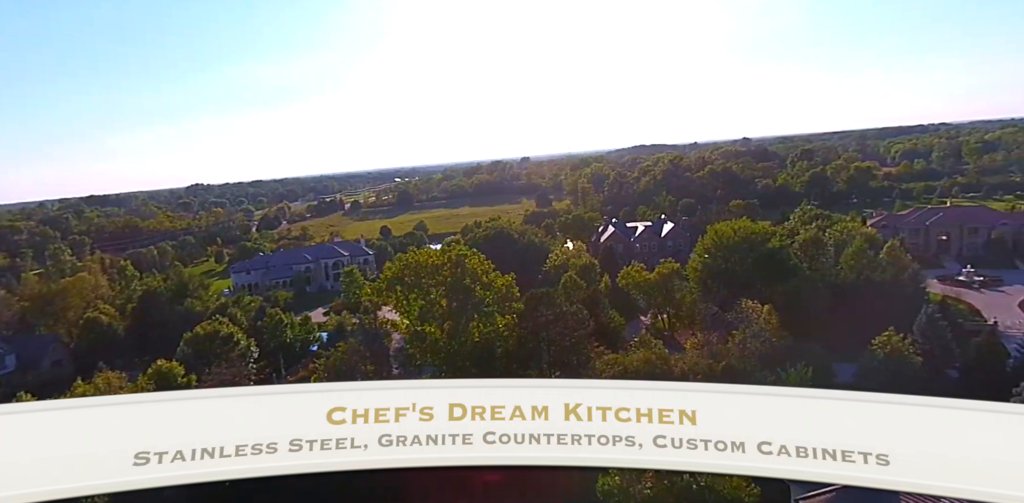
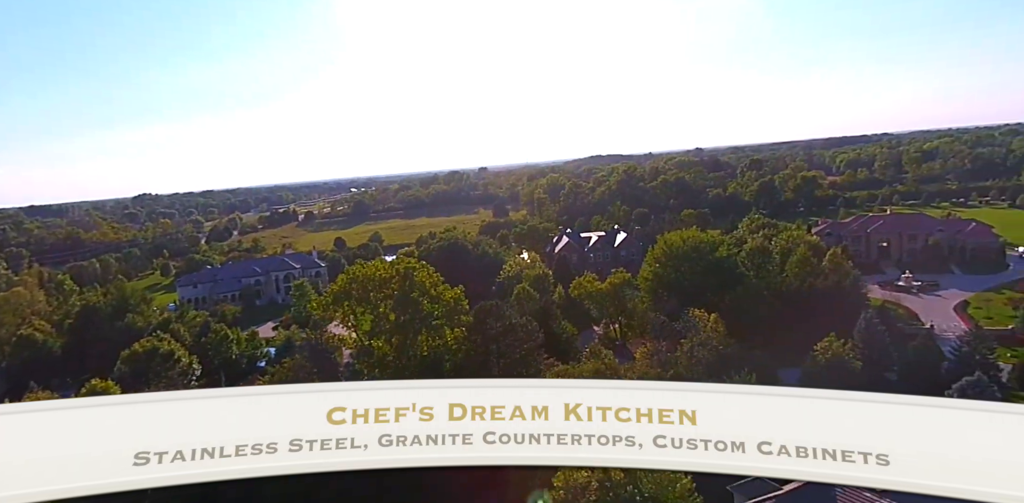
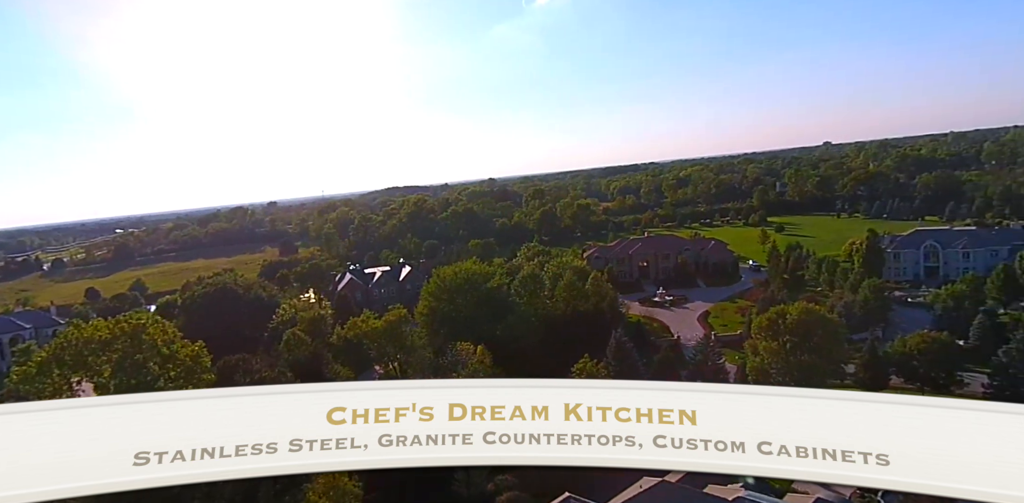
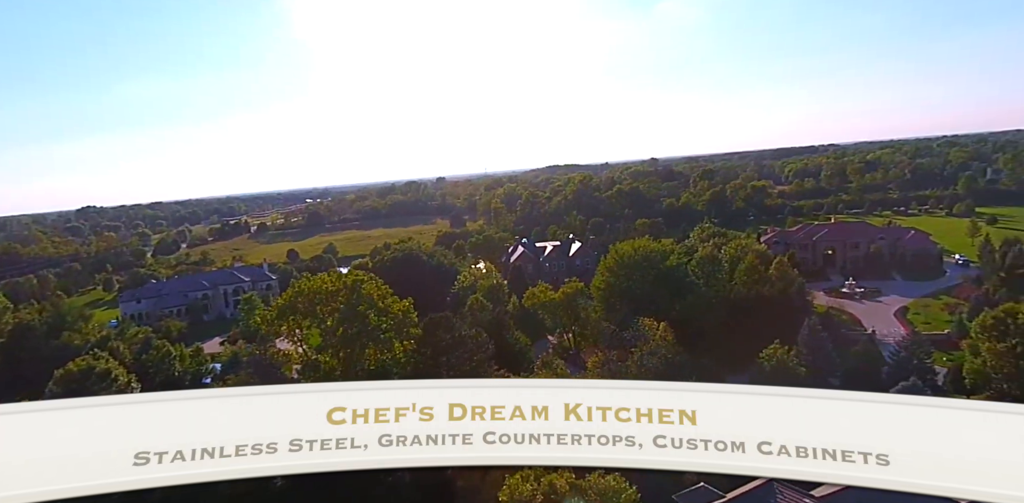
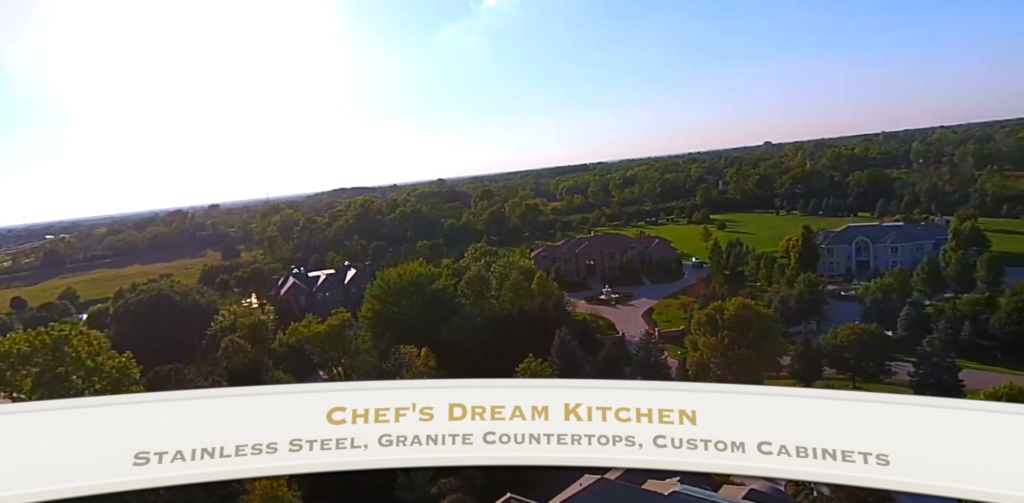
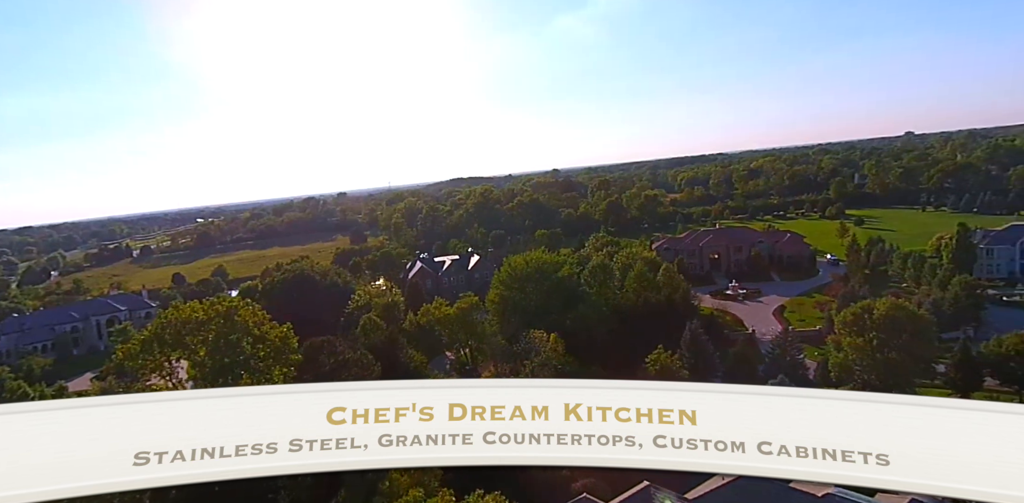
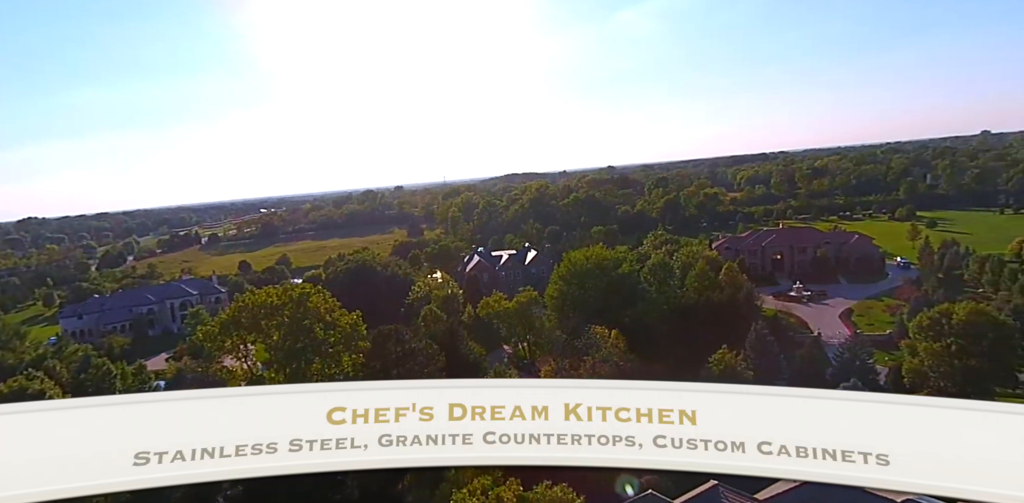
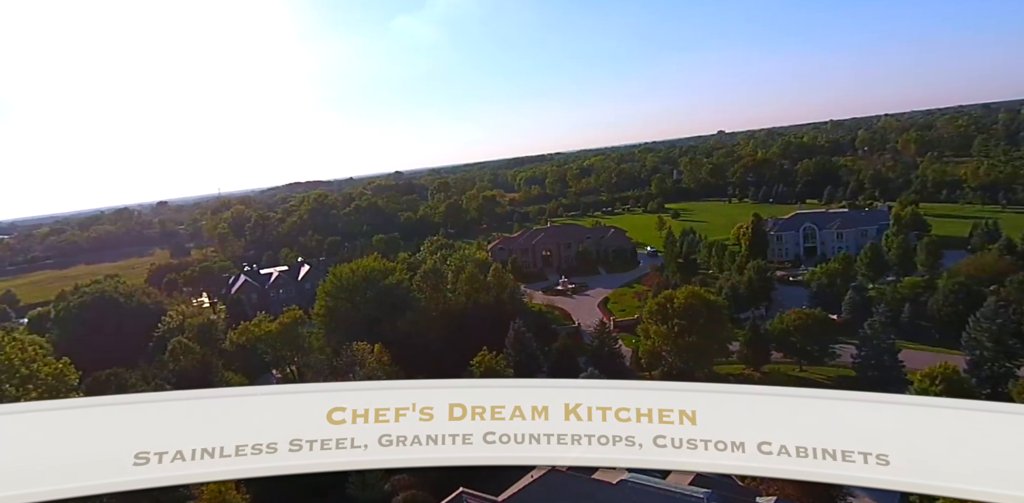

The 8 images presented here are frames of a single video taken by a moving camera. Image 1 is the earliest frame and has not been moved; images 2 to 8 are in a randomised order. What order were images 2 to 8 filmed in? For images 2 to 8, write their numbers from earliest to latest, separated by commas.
2, 4, 7, 6, 3, 5, 8
